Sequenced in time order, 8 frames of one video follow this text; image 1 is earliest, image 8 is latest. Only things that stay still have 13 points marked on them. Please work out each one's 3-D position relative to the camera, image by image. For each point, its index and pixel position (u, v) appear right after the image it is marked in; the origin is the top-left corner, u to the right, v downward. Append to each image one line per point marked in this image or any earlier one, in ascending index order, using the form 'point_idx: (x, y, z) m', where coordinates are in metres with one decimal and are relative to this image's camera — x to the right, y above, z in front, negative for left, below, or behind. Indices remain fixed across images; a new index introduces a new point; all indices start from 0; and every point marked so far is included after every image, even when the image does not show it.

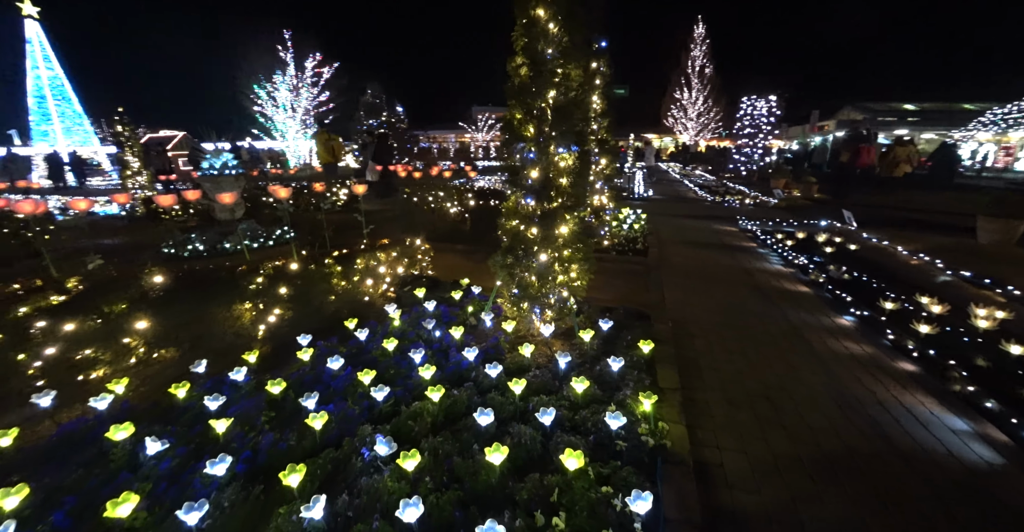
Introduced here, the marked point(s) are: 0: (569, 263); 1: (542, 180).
0: (+0.6, 0.0, +4.6) m
1: (+0.3, +0.8, +4.3) m
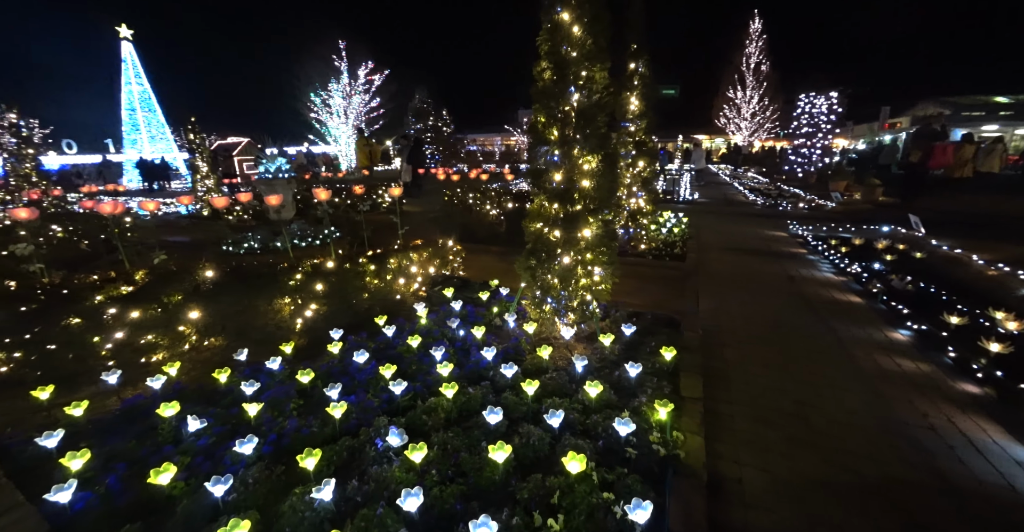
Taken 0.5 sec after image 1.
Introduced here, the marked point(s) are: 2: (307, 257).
0: (+0.8, 0.0, +4.6) m
1: (+0.6, +0.8, +4.3) m
2: (-2.5, +0.1, +5.4) m
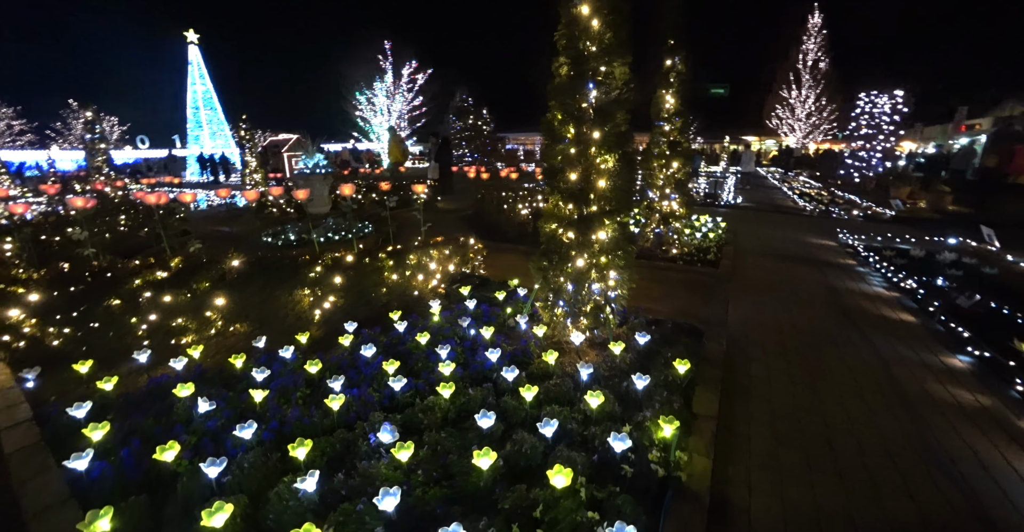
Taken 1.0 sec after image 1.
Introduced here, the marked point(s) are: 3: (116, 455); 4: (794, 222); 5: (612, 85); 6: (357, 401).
0: (+0.9, 0.0, +4.4) m
1: (+0.7, +0.8, +4.2) m
2: (-2.3, +0.2, +5.5) m
3: (-3.0, -1.4, +3.3) m
4: (+7.1, +1.1, +11.1) m
5: (+0.9, +1.7, +4.1) m
6: (-1.3, -1.1, +3.7) m
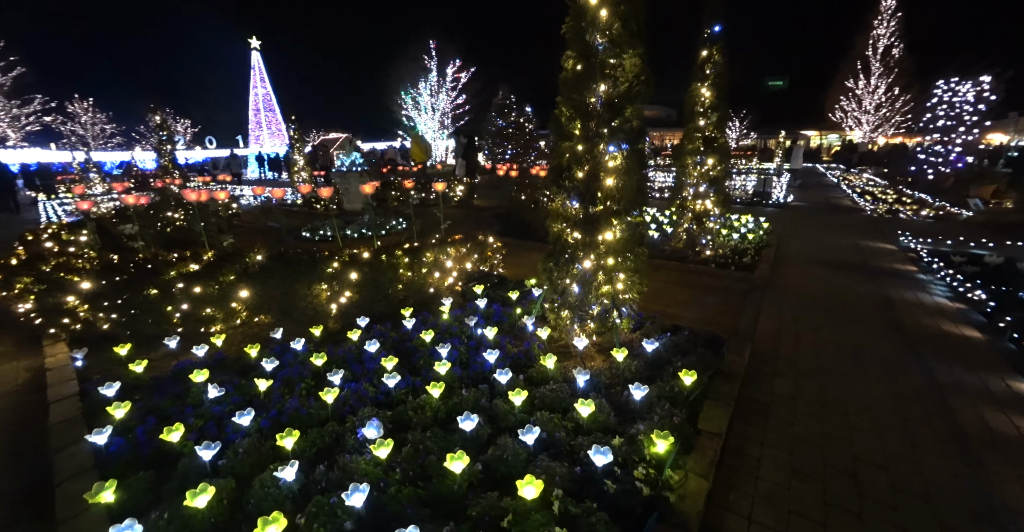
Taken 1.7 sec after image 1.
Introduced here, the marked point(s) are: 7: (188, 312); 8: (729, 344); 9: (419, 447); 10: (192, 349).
0: (+1.0, -0.1, +4.2) m
1: (+0.7, +0.8, +4.0) m
2: (-2.1, +0.2, +5.7) m
3: (-3.1, -1.4, +3.6) m
4: (+7.8, +1.0, +10.2) m
5: (+1.0, +1.6, +3.9) m
6: (-1.4, -1.1, +3.7) m
7: (-3.8, -0.5, +5.2) m
8: (+2.3, -0.8, +4.7) m
9: (-0.7, -1.3, +3.1) m
10: (-3.3, -0.9, +4.5) m
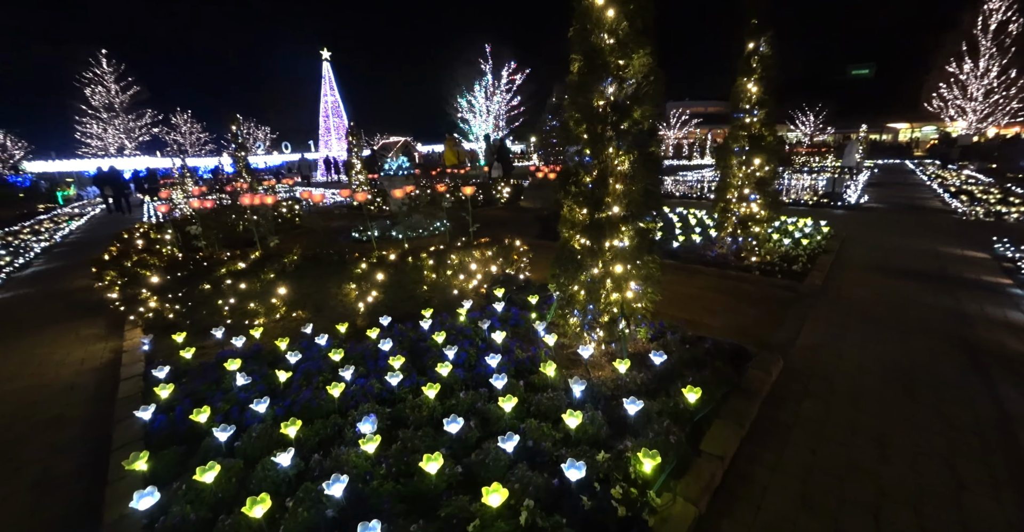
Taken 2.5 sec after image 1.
0: (+1.0, -0.1, +4.1) m
1: (+0.8, +0.7, +3.9) m
2: (-1.8, +0.2, +5.9) m
3: (-3.1, -1.4, +4.0) m
4: (+8.7, +0.8, +9.0) m
5: (+1.0, +1.6, +3.7) m
6: (-1.4, -1.1, +3.9) m
7: (-3.6, -0.5, +5.7) m
8: (+2.4, -0.9, +4.4) m
9: (-0.8, -1.3, +3.2) m
10: (-3.2, -0.8, +5.0) m
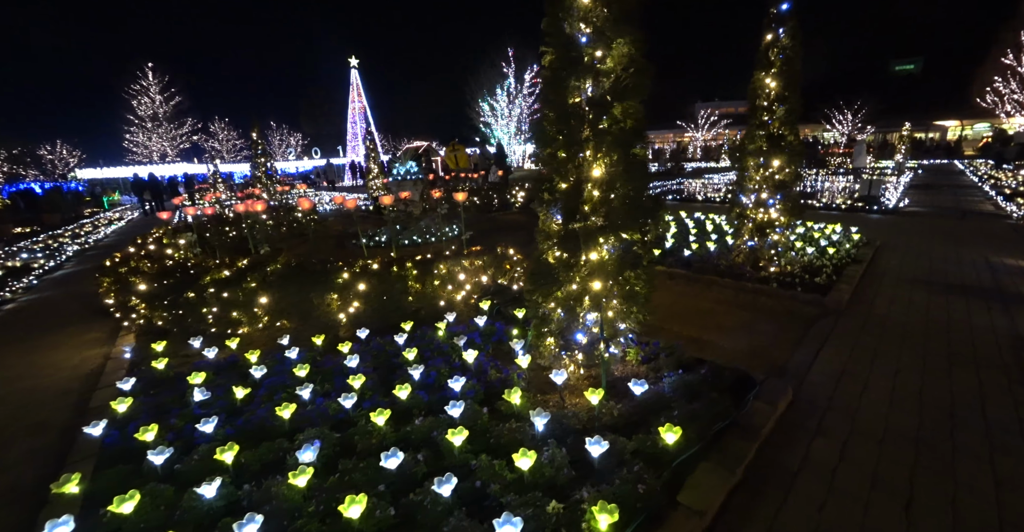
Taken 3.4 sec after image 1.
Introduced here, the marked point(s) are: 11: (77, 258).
0: (+0.8, -0.3, +3.6) m
1: (+0.5, +0.6, +3.5) m
2: (-2.0, +0.1, +5.7) m
3: (-3.4, -1.4, +3.9) m
4: (+8.7, +0.5, +8.0) m
5: (+0.7, +1.5, +3.3) m
6: (-1.7, -1.2, +3.7) m
7: (-3.8, -0.6, +5.6) m
8: (+2.2, -1.1, +3.9) m
9: (-1.1, -1.4, +2.9) m
10: (-3.4, -0.9, +4.8) m
11: (-12.1, +0.2, +12.2) m
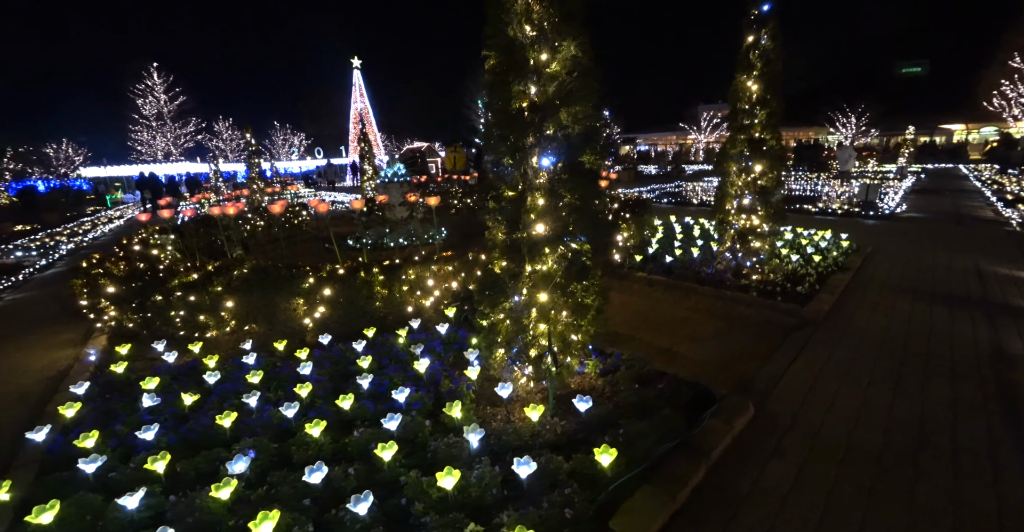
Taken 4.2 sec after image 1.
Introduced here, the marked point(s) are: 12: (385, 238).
0: (+0.3, -0.3, +3.5) m
1: (+0.1, +0.5, +3.4) m
2: (-2.4, +0.1, +5.6) m
3: (-3.8, -1.5, +3.8) m
4: (+8.4, +0.4, +7.8) m
5: (+0.3, +1.4, +3.2) m
6: (-2.1, -1.3, +3.6) m
7: (-4.2, -0.7, +5.6) m
8: (+1.7, -1.2, +3.7) m
9: (-1.6, -1.5, +2.8) m
10: (-3.8, -1.0, +4.8) m
11: (-12.3, +0.3, +12.3) m
12: (-2.4, +0.6, +8.5) m
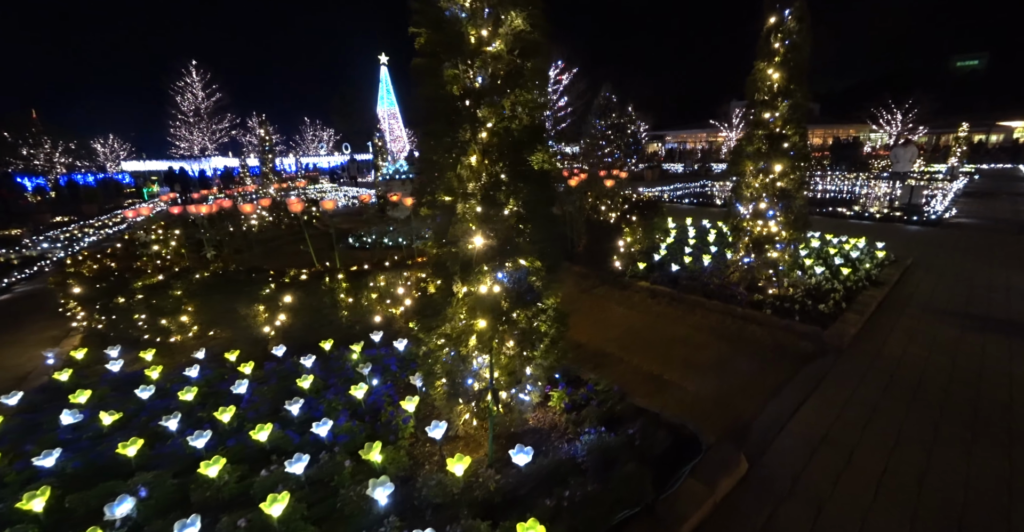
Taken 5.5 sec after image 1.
0: (-0.1, -0.5, +3.0) m
1: (-0.3, +0.4, +2.8) m
2: (-2.6, 0.0, +5.3) m
3: (-4.2, -1.5, +3.6) m
4: (+8.3, +0.1, +6.6) m
5: (-0.1, +1.2, +2.6) m
6: (-2.5, -1.3, +3.2) m
7: (-4.4, -0.7, +5.4) m
8: (+1.3, -1.3, +3.1) m
9: (-2.0, -1.6, +2.4) m
10: (-4.1, -1.0, +4.5) m
11: (-12.1, +0.5, +12.7) m
12: (-2.4, +0.5, +8.1) m
